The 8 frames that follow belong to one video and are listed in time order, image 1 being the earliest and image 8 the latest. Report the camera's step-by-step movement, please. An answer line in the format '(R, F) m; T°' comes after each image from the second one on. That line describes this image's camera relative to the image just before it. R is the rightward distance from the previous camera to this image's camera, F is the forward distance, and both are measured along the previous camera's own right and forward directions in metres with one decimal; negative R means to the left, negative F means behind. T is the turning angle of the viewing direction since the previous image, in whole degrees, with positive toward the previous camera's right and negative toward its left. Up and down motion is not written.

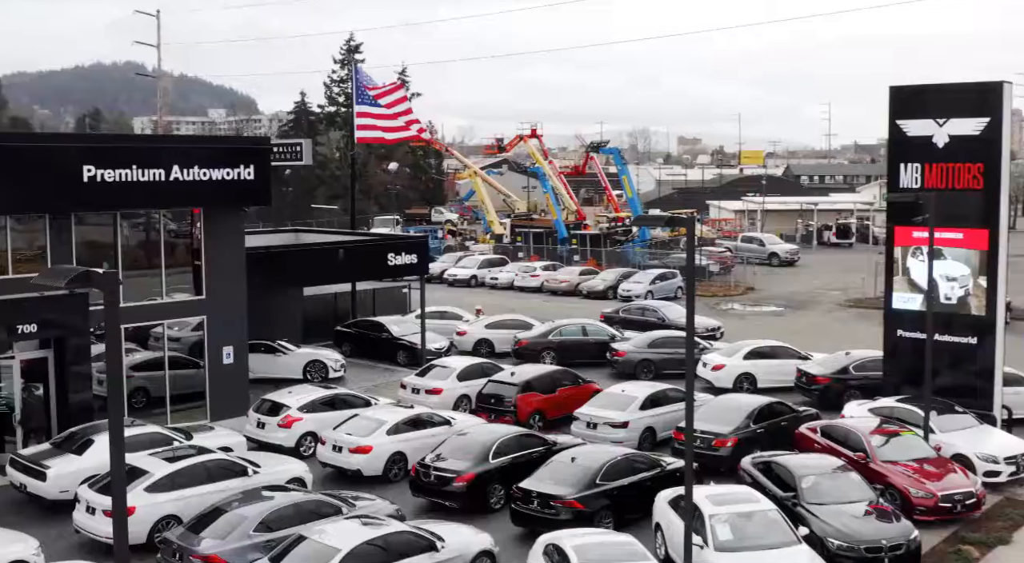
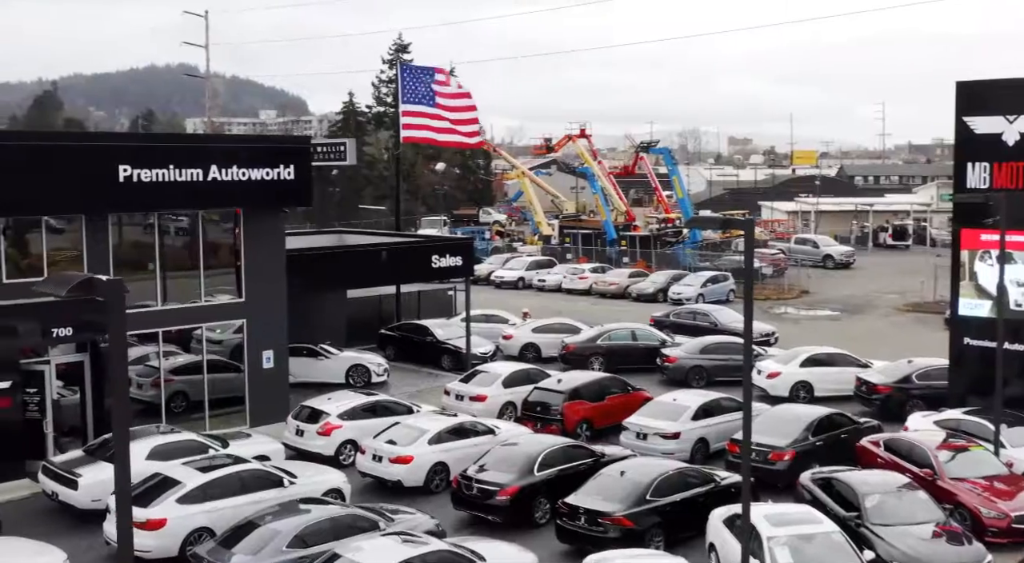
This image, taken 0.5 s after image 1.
(0.0, +0.8) m; -2°
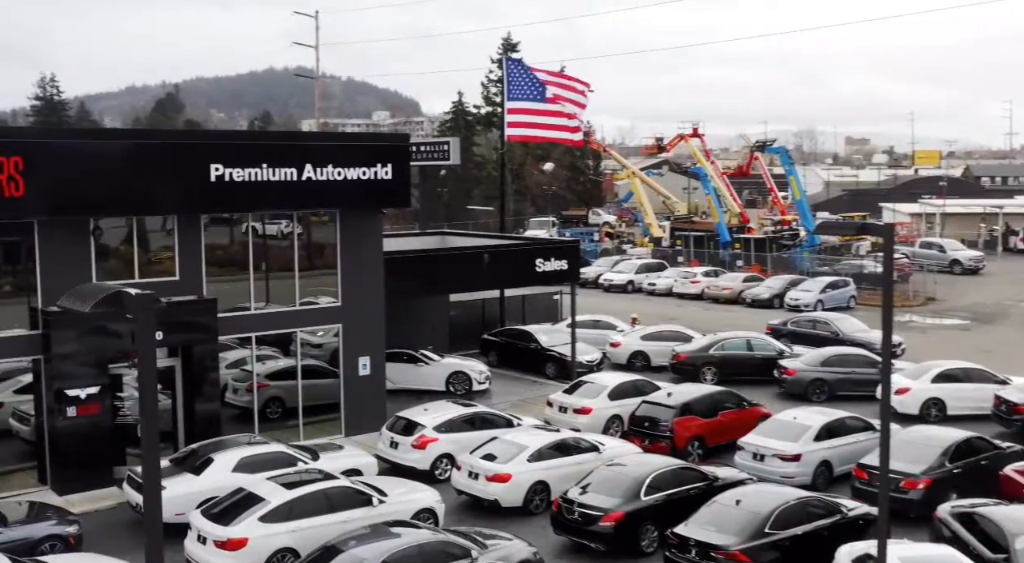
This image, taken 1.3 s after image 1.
(0.0, +1.3) m; -6°
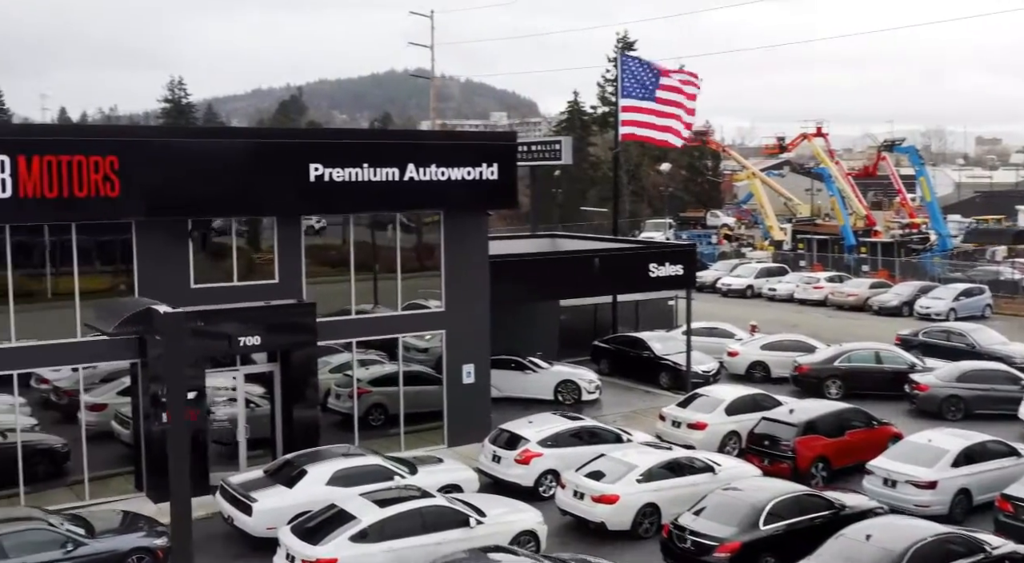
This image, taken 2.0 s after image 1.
(+0.1, +1.1) m; -6°
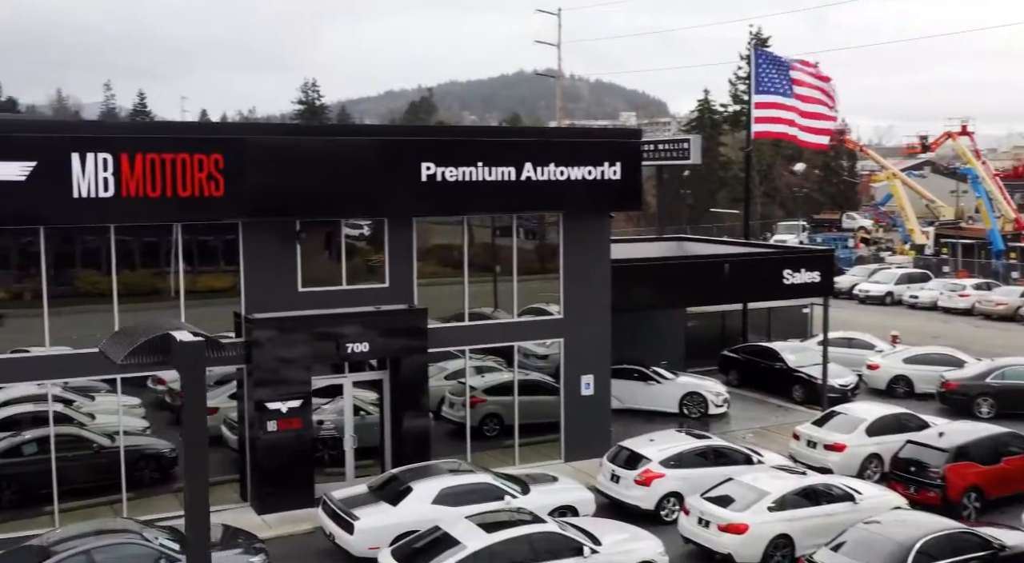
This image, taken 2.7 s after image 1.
(+0.1, +1.2) m; -6°
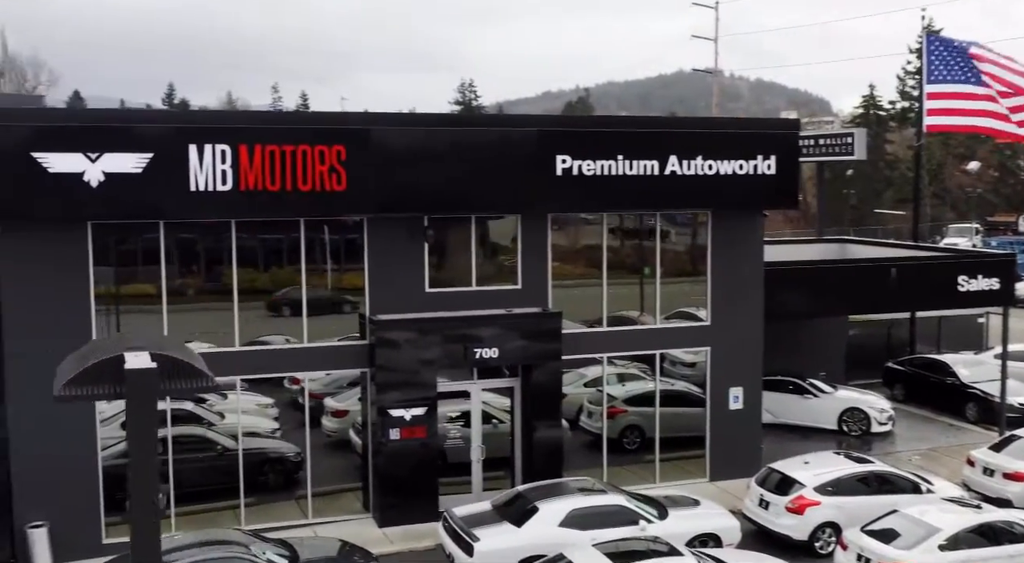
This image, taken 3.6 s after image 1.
(+0.2, +1.3) m; -8°
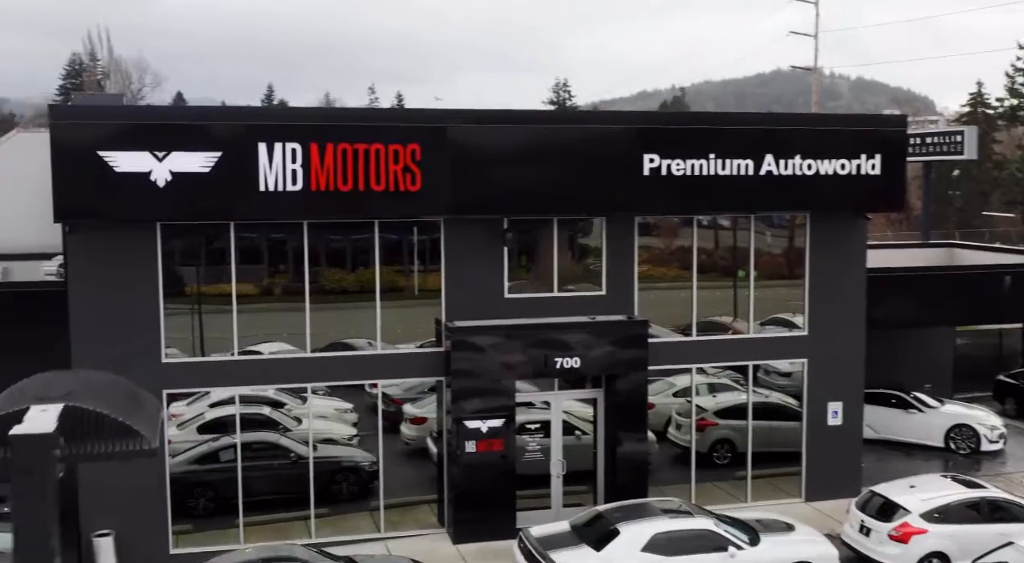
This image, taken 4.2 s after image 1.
(+0.1, +0.8) m; -5°
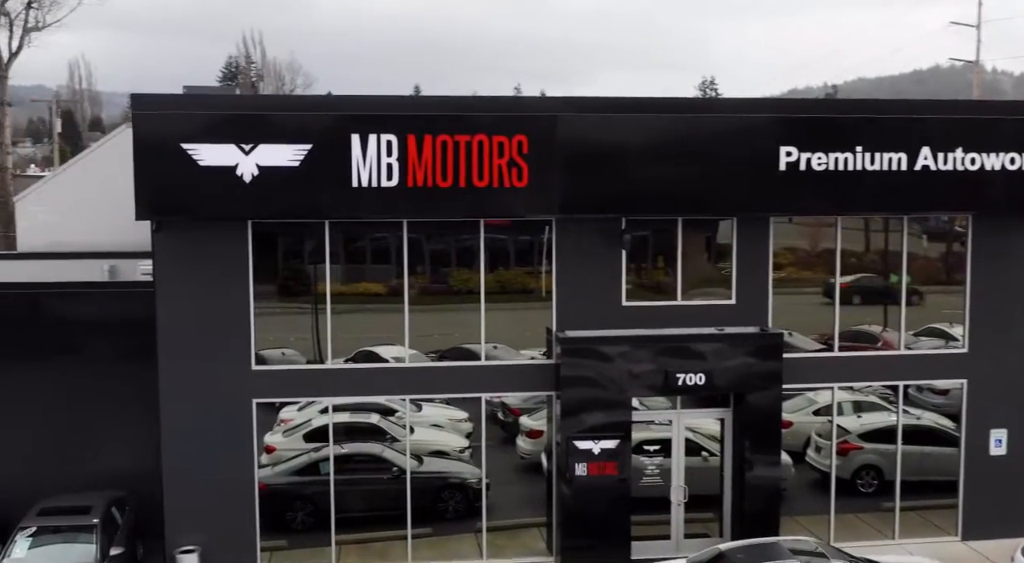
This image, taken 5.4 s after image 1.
(+0.3, +1.4) m; -7°
